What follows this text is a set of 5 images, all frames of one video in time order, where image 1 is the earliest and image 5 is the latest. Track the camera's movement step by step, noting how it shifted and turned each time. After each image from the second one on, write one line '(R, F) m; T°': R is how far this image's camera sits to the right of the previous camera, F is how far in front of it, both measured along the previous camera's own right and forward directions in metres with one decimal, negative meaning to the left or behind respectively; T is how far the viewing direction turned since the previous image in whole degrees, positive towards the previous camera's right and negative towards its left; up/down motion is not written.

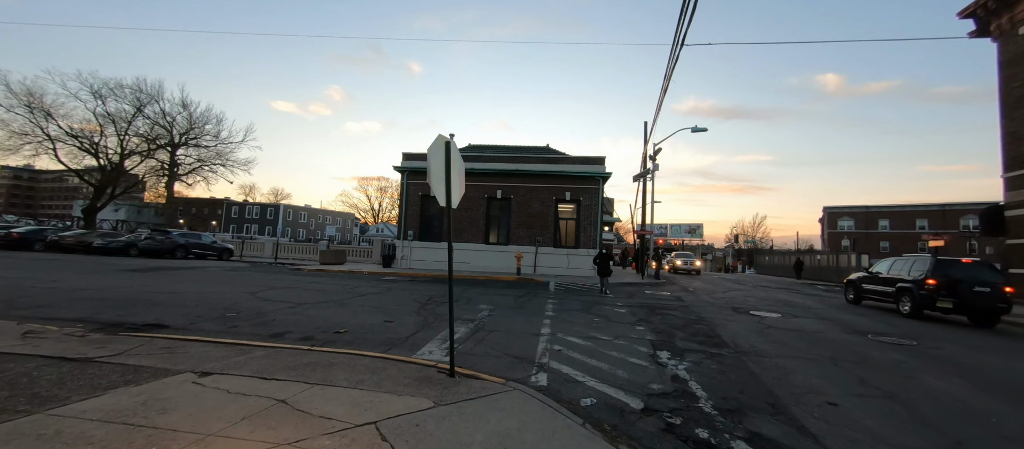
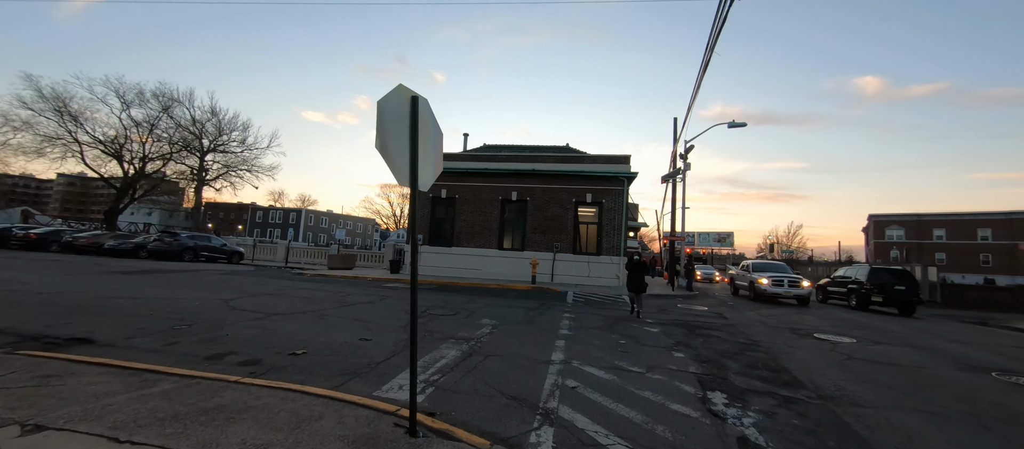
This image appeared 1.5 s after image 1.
(+0.3, +1.6) m; -3°
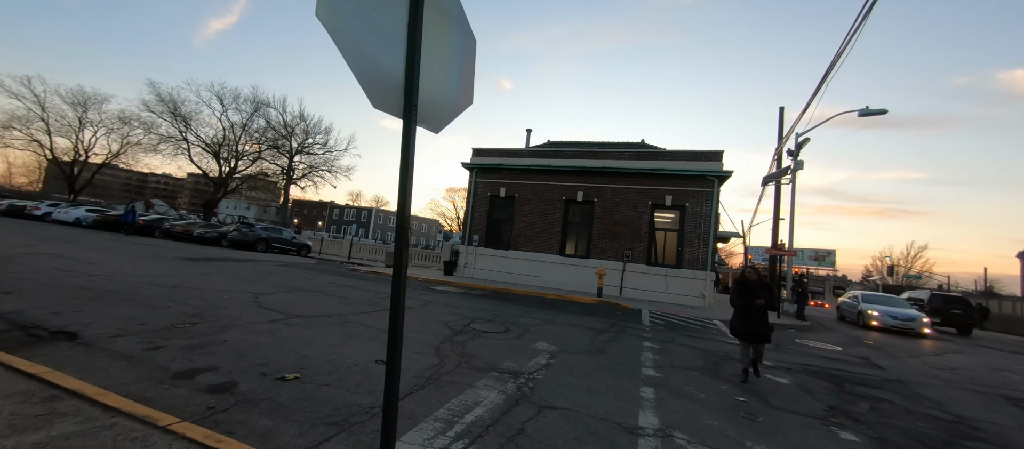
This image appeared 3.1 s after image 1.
(-0.1, +1.9) m; -10°
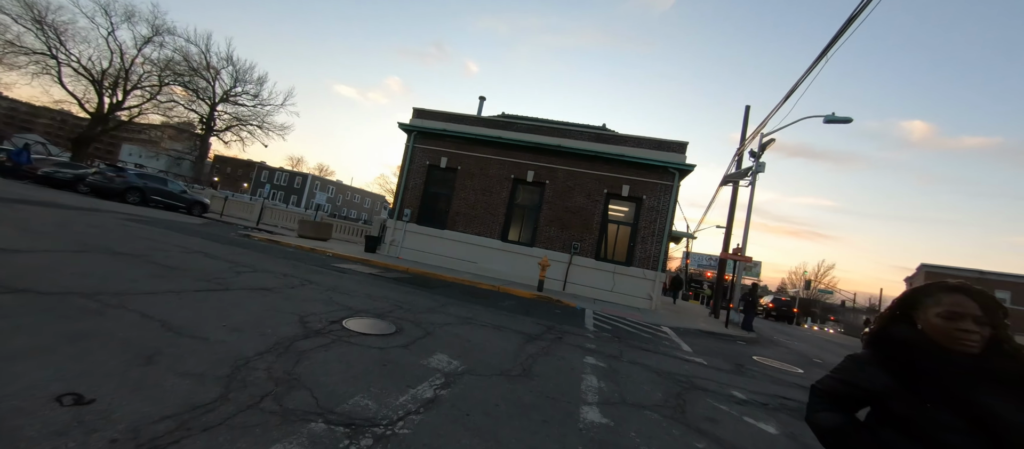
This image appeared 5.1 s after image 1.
(+0.7, +2.3) m; +8°
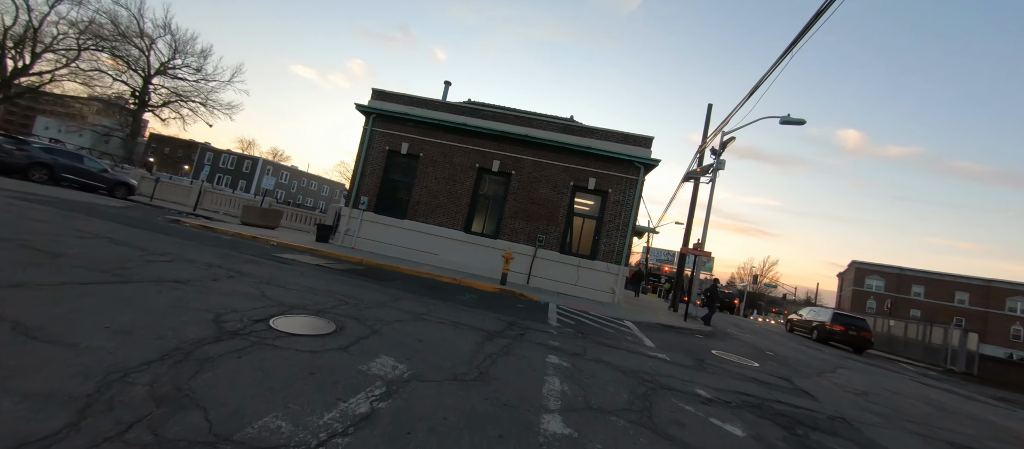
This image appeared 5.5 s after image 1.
(+0.1, +0.5) m; +5°
